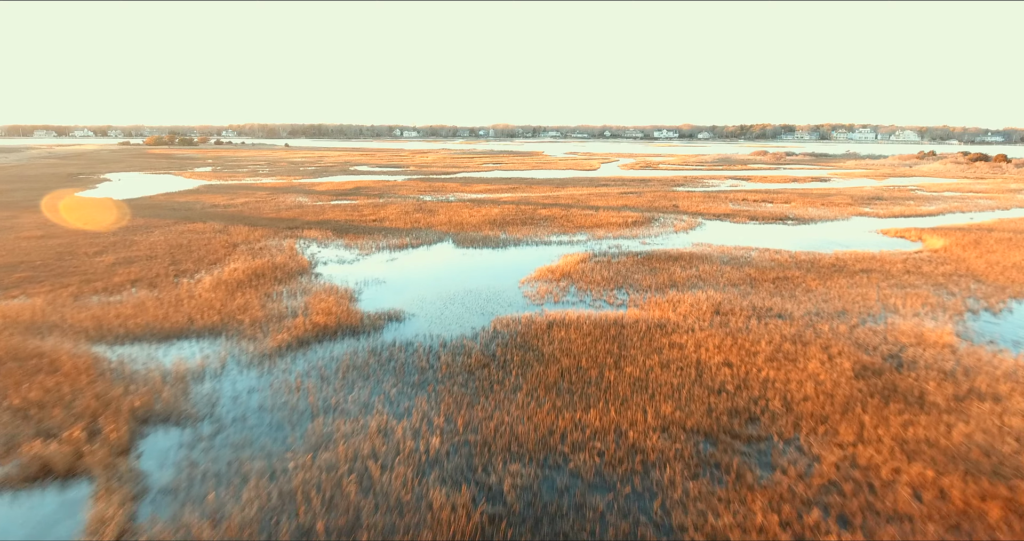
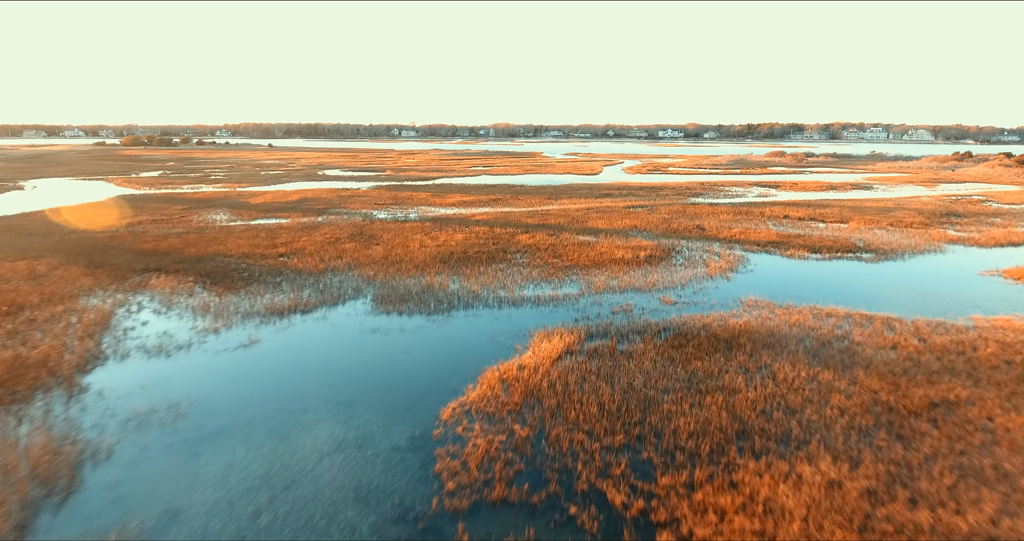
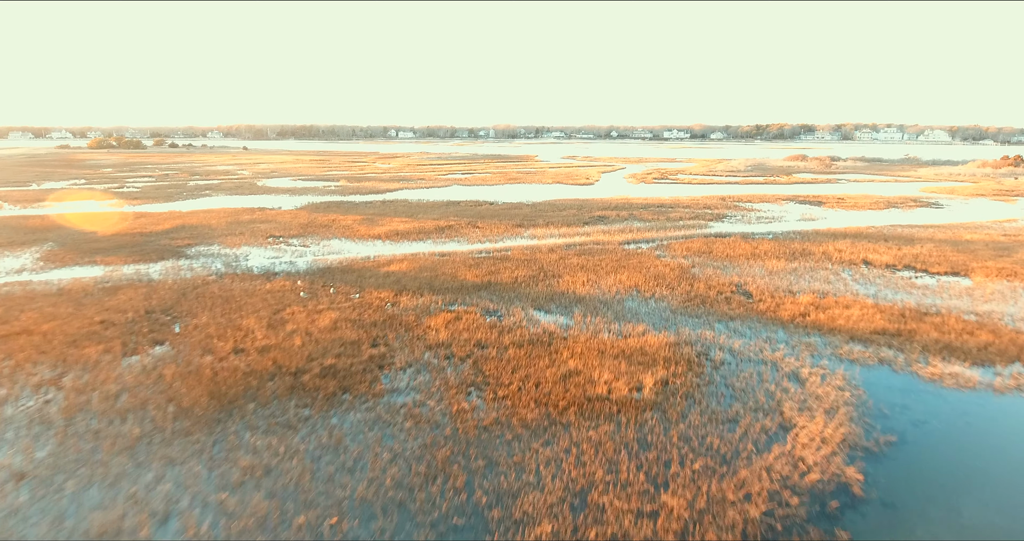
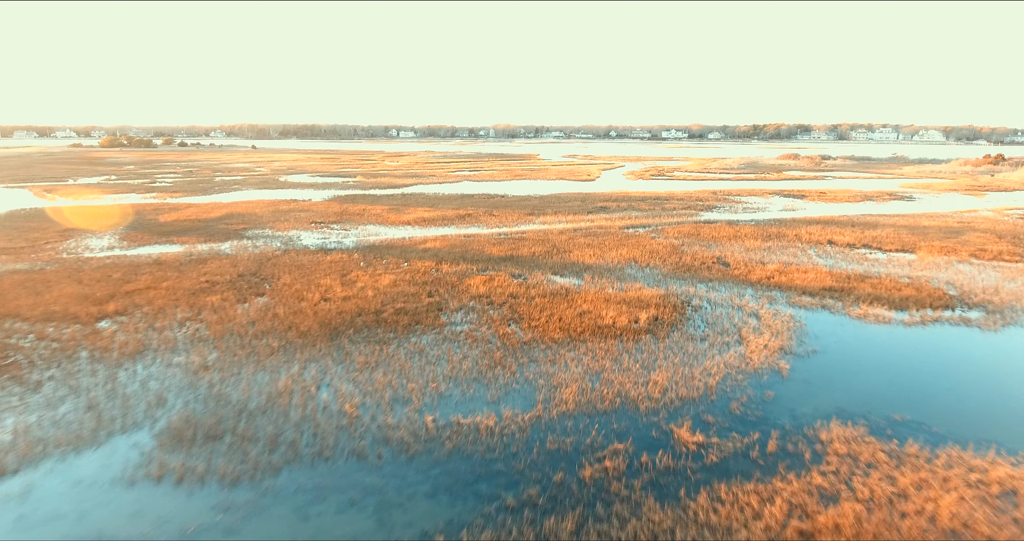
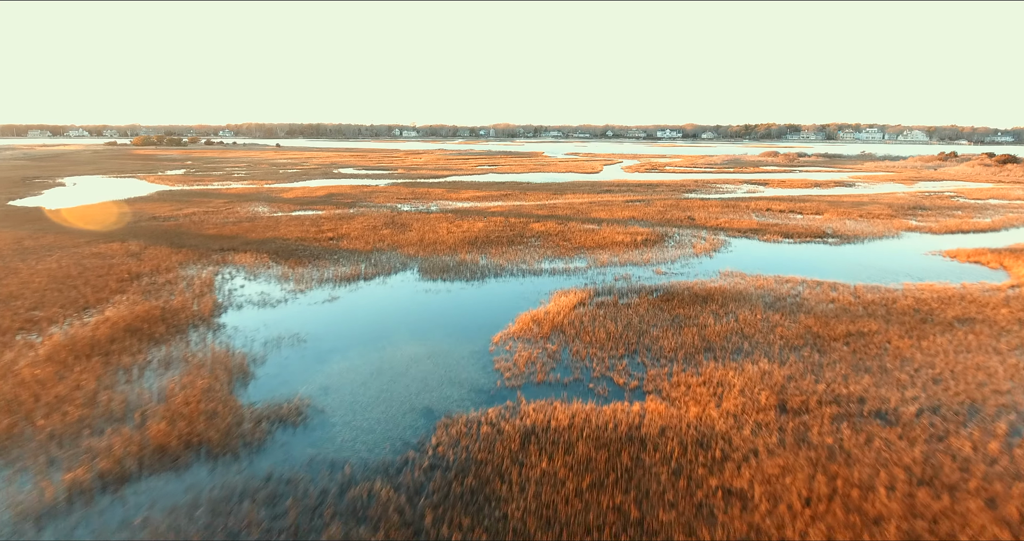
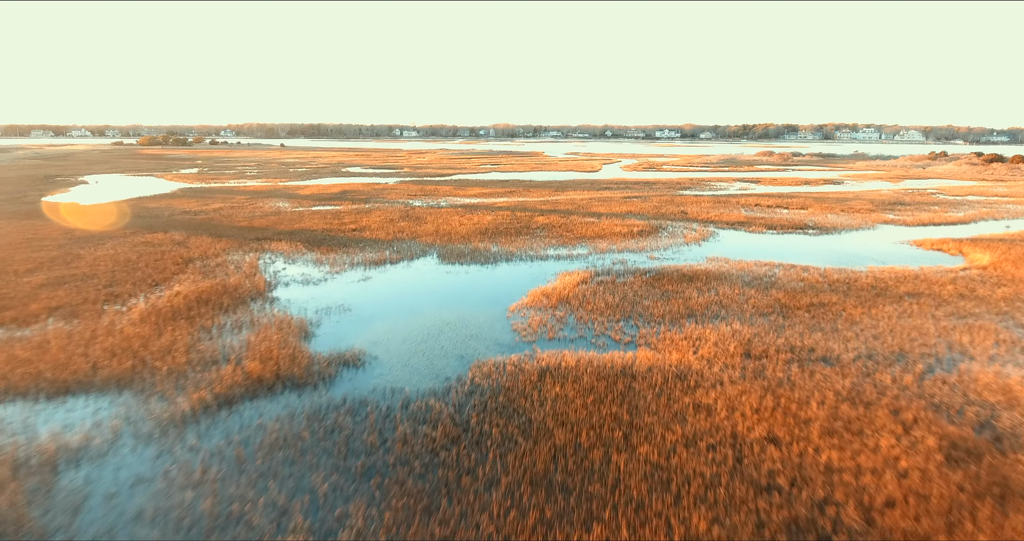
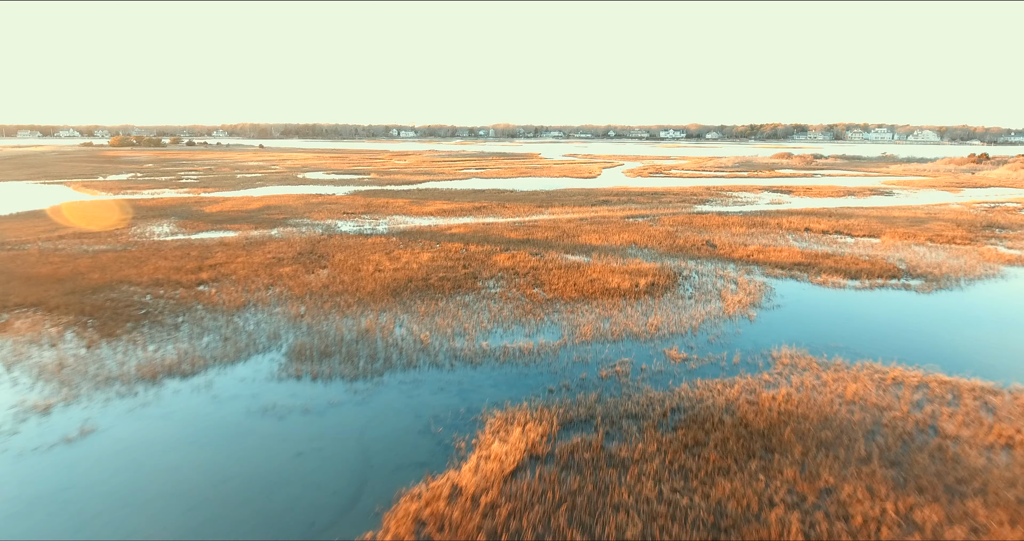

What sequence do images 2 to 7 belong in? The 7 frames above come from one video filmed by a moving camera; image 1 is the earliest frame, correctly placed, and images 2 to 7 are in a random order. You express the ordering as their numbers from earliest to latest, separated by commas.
6, 5, 2, 7, 4, 3
